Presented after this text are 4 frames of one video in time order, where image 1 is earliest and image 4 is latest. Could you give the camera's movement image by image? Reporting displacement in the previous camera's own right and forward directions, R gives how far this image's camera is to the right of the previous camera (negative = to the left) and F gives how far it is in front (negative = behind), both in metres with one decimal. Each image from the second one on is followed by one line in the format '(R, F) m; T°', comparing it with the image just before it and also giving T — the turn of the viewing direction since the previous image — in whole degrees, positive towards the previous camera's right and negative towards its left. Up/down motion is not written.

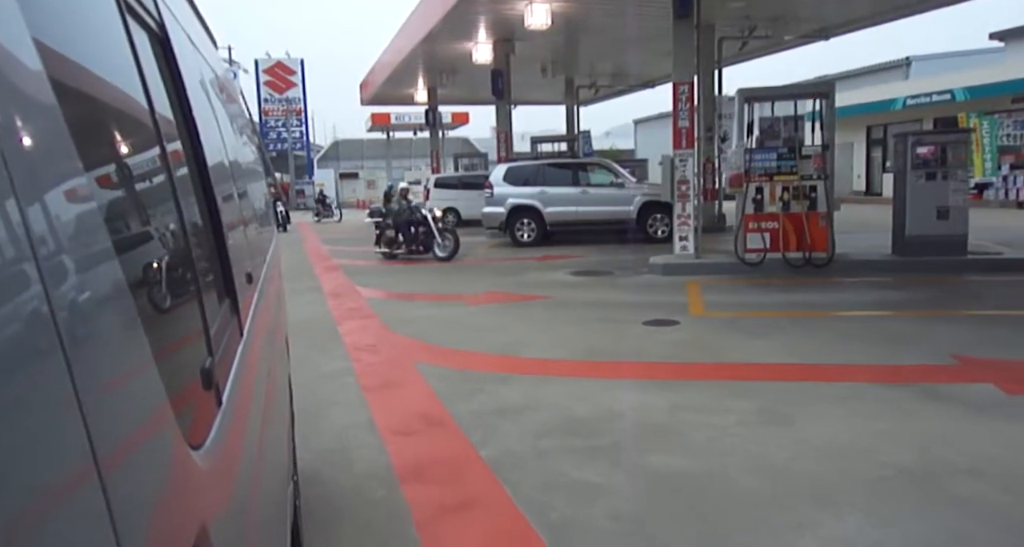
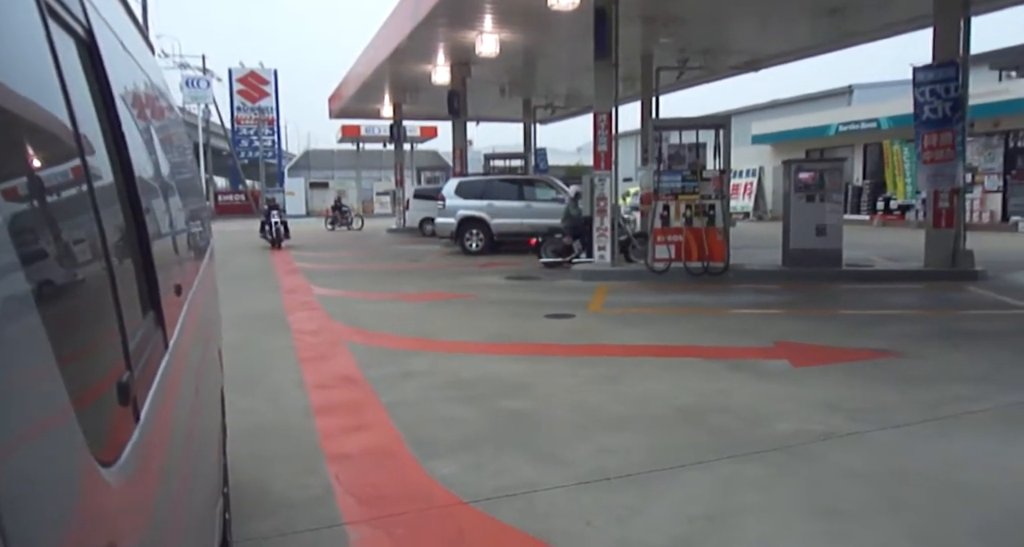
(+0.6, -1.4) m; +2°
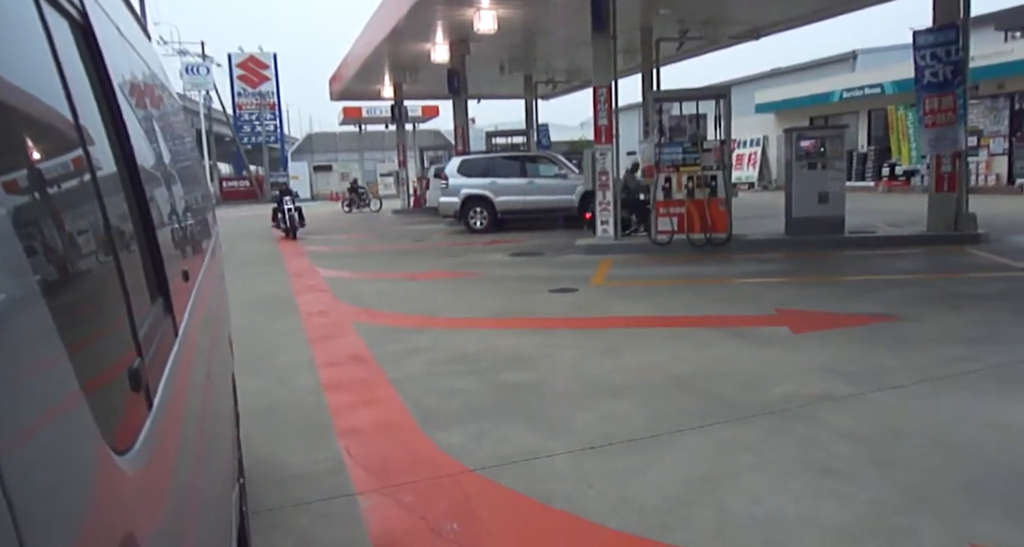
(0.0, -0.1) m; -1°
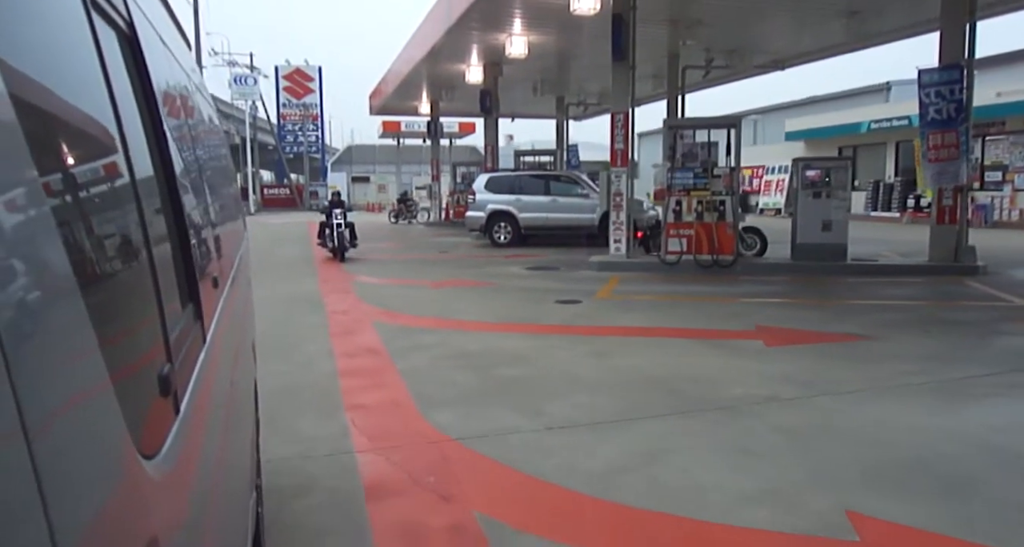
(+0.3, -0.7) m; -3°
